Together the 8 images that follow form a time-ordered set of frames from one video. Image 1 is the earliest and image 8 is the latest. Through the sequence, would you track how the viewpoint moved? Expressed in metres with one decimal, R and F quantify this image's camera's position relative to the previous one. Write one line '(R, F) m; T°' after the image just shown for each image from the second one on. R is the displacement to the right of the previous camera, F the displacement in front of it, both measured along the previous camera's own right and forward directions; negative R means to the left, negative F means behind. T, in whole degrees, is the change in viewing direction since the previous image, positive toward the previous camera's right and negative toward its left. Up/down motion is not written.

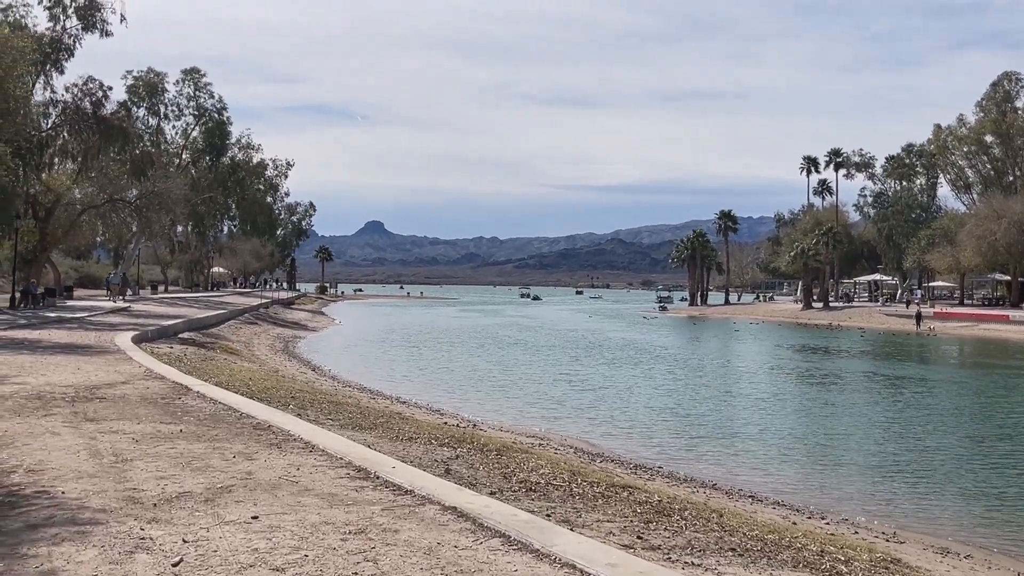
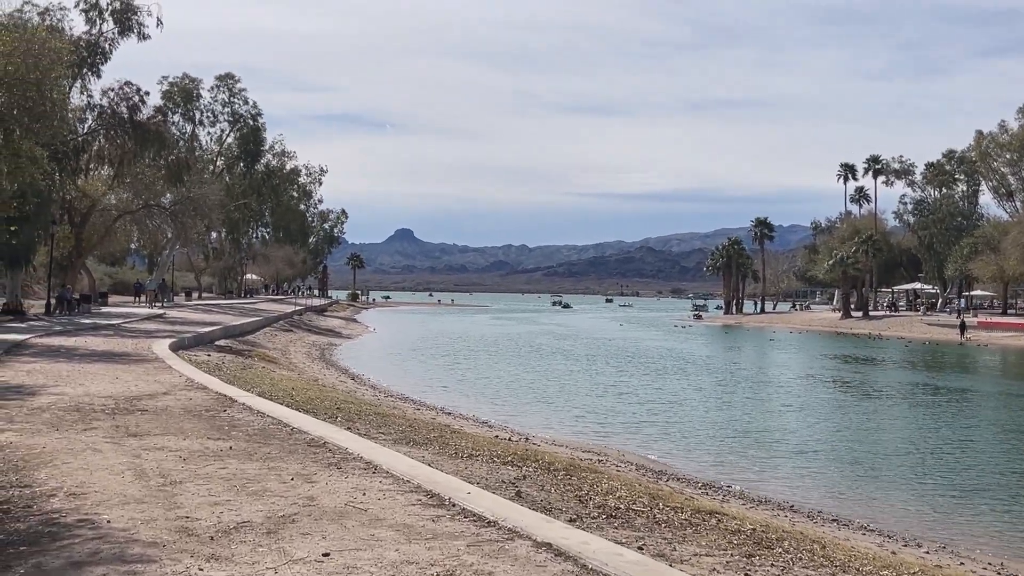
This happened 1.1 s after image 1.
(-0.4, +0.8) m; -1°
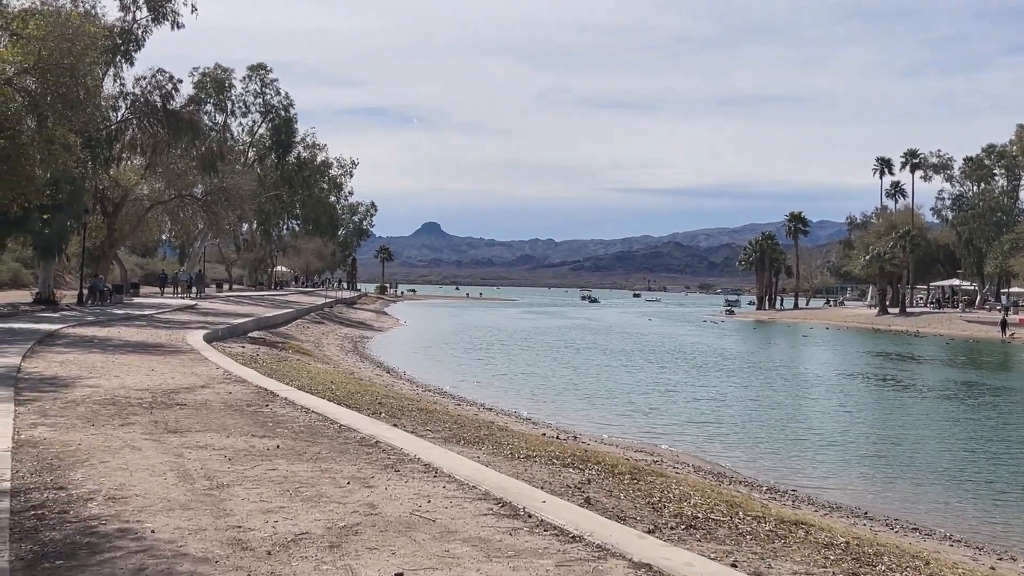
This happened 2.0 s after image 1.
(-0.3, +0.7) m; -1°
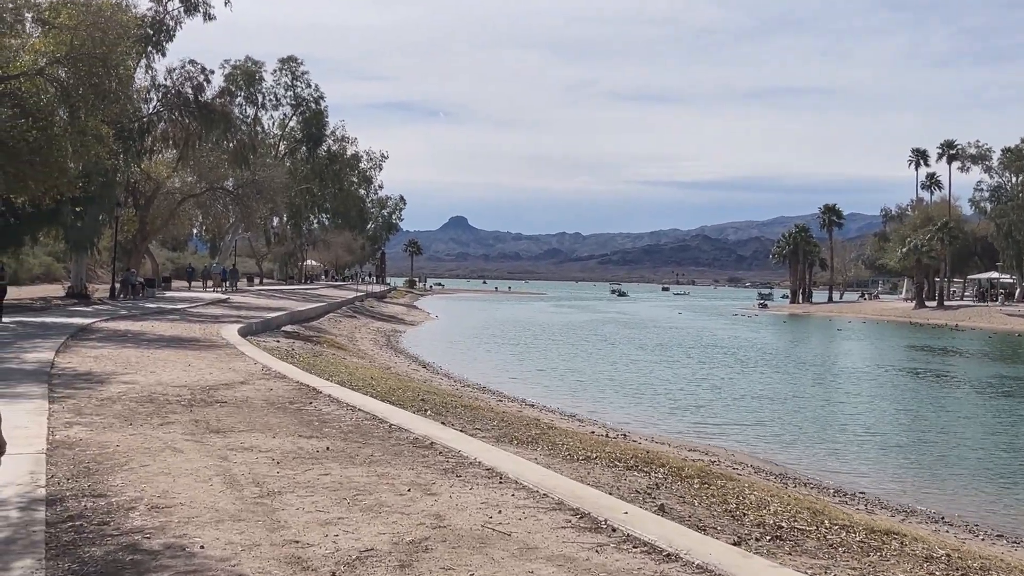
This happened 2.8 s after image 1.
(-0.3, +0.6) m; -1°
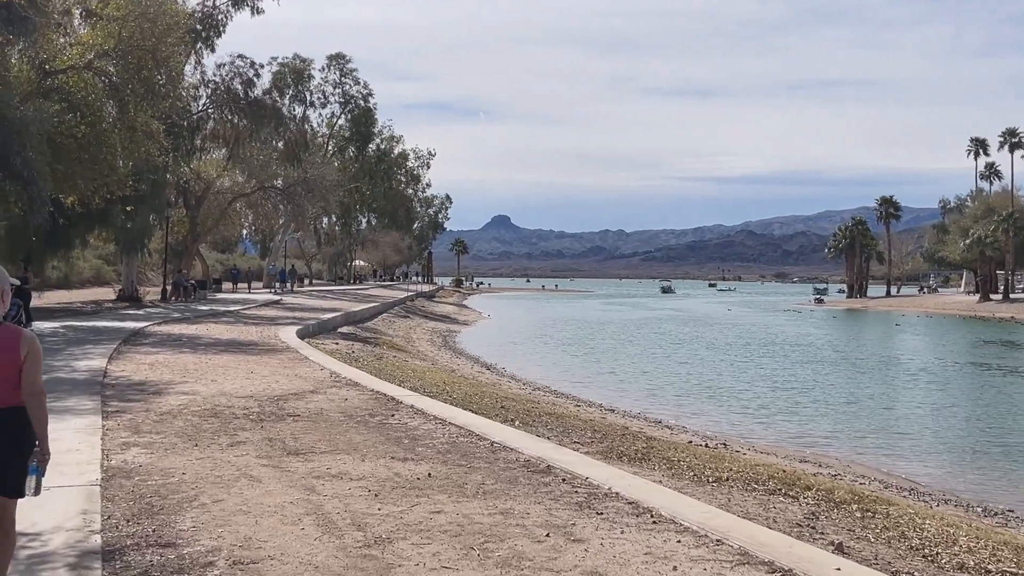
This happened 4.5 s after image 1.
(-0.6, +1.4) m; -2°
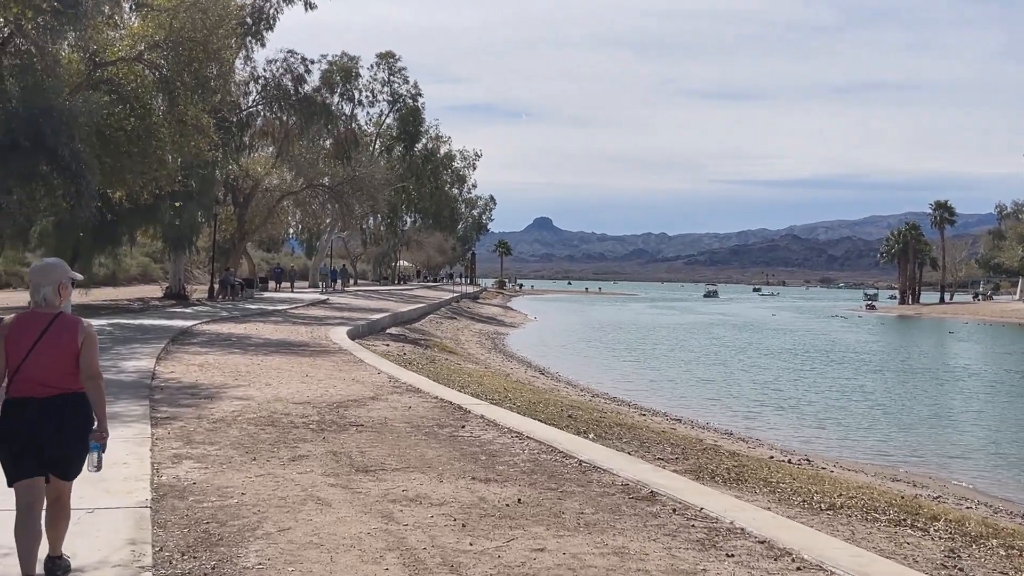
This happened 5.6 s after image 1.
(-0.4, +0.9) m; -2°
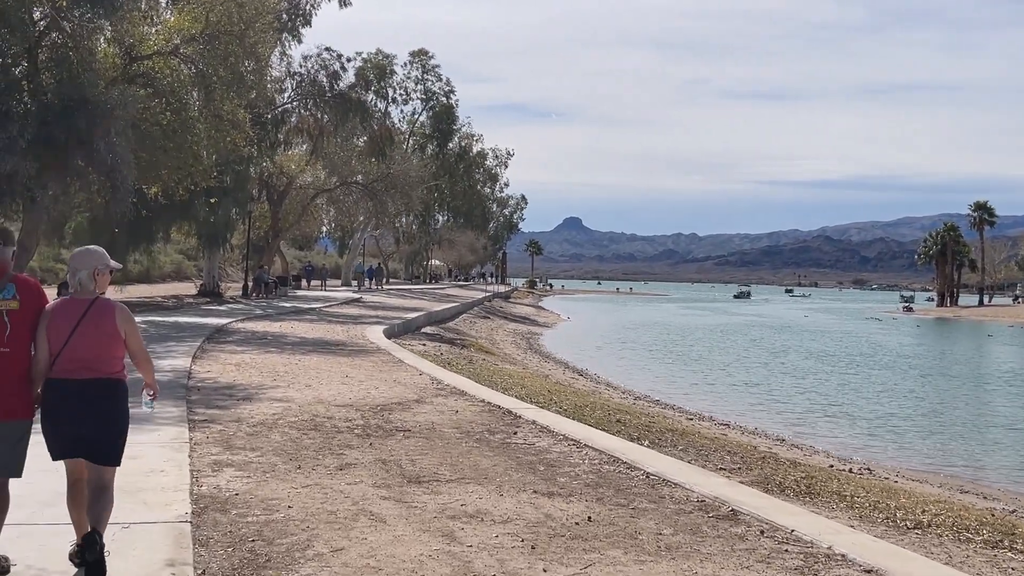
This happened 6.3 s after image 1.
(-0.2, +0.5) m; -1°
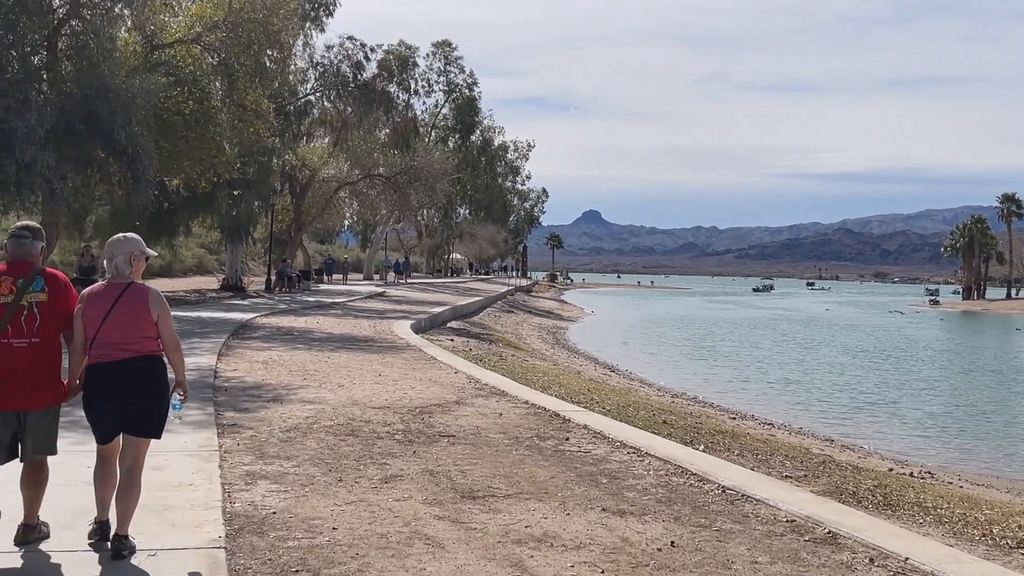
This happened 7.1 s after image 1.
(-0.2, +0.7) m; -1°
